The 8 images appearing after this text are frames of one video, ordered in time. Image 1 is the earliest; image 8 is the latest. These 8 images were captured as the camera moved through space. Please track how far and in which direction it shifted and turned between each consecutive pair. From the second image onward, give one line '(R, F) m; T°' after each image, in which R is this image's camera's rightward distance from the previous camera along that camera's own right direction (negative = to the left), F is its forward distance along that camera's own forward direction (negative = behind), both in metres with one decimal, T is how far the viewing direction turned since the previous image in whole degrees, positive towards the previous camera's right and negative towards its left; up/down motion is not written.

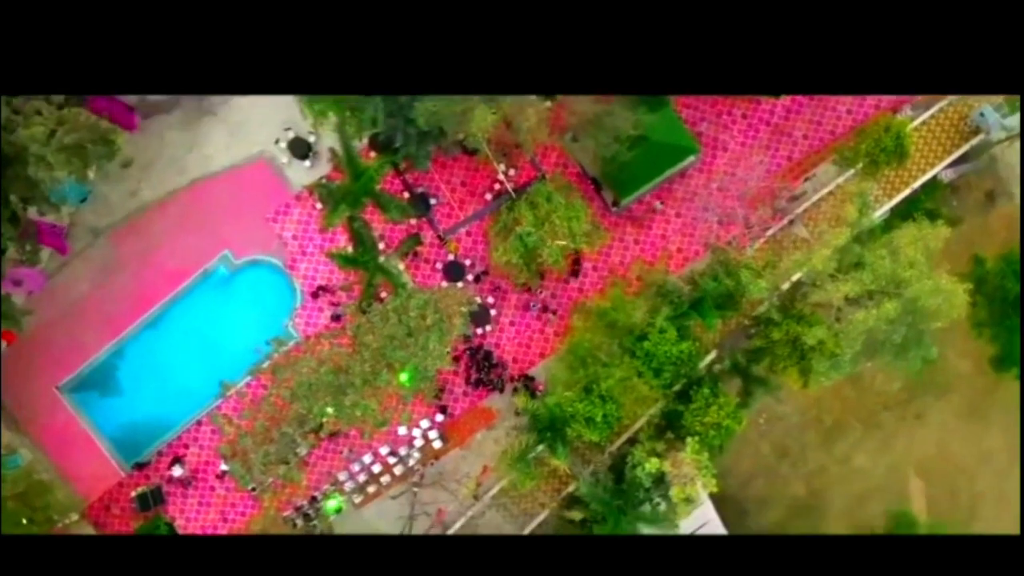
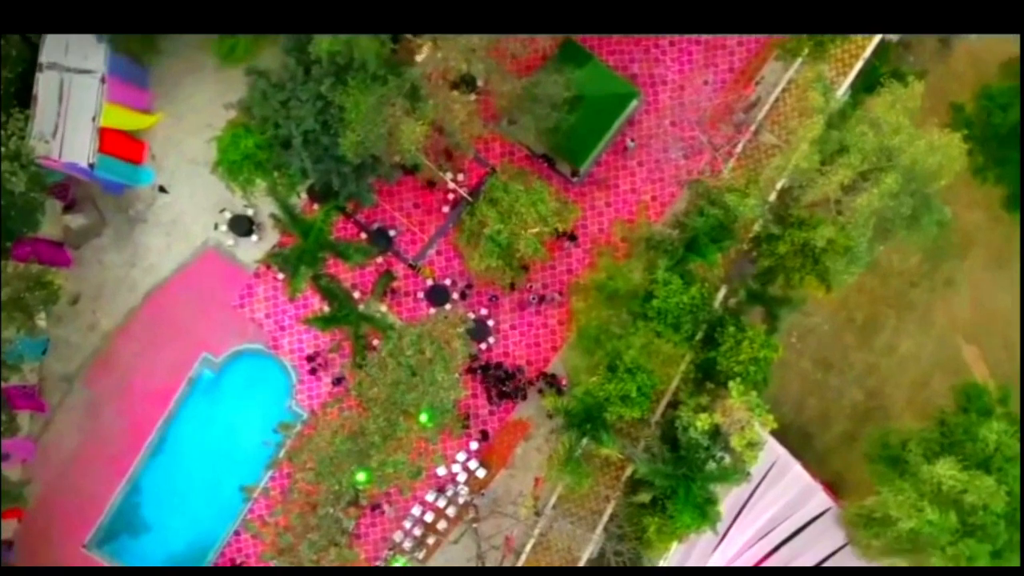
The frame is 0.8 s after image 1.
(+0.4, +1.2) m; +1°
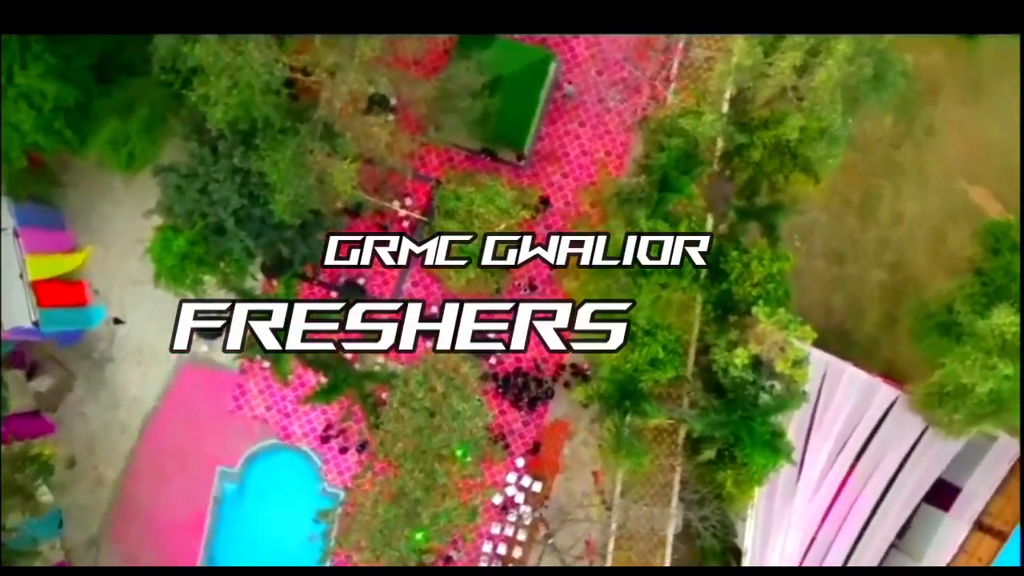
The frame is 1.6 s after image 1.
(+0.4, +1.2) m; +1°
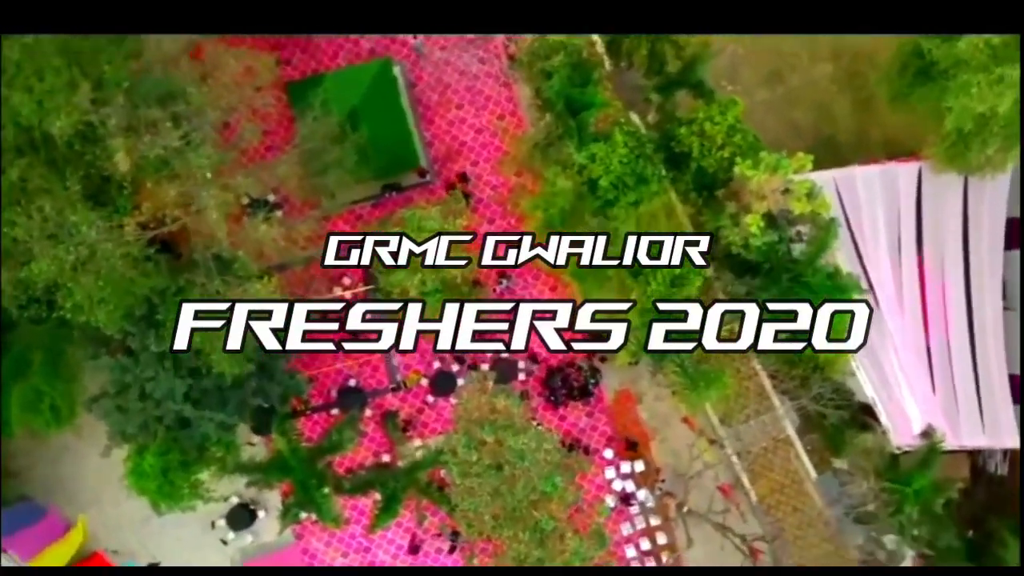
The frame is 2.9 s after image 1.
(+0.6, +1.9) m; +1°
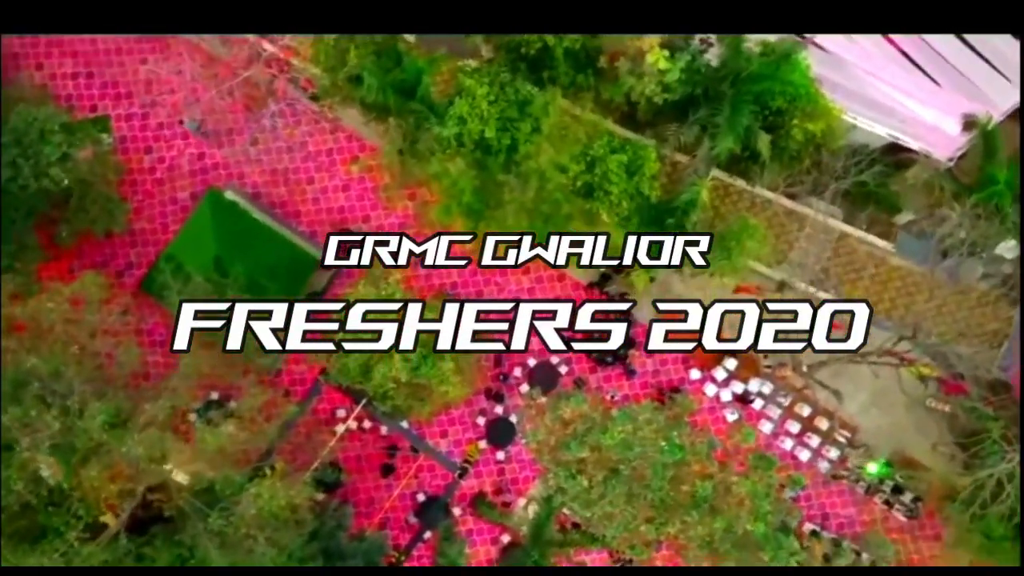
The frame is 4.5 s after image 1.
(+0.6, +2.1) m; +1°
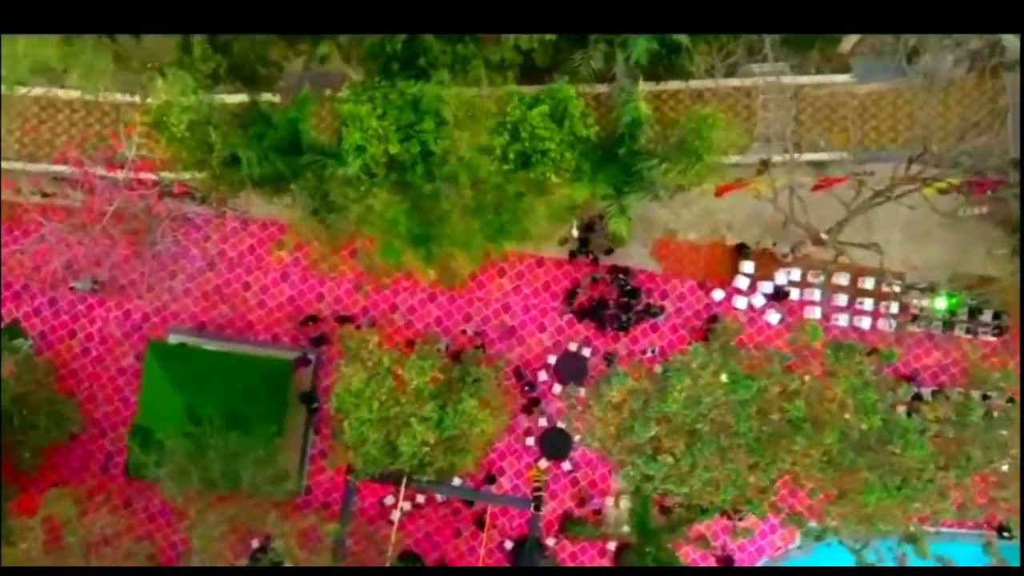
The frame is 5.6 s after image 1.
(+0.3, +1.3) m; +1°
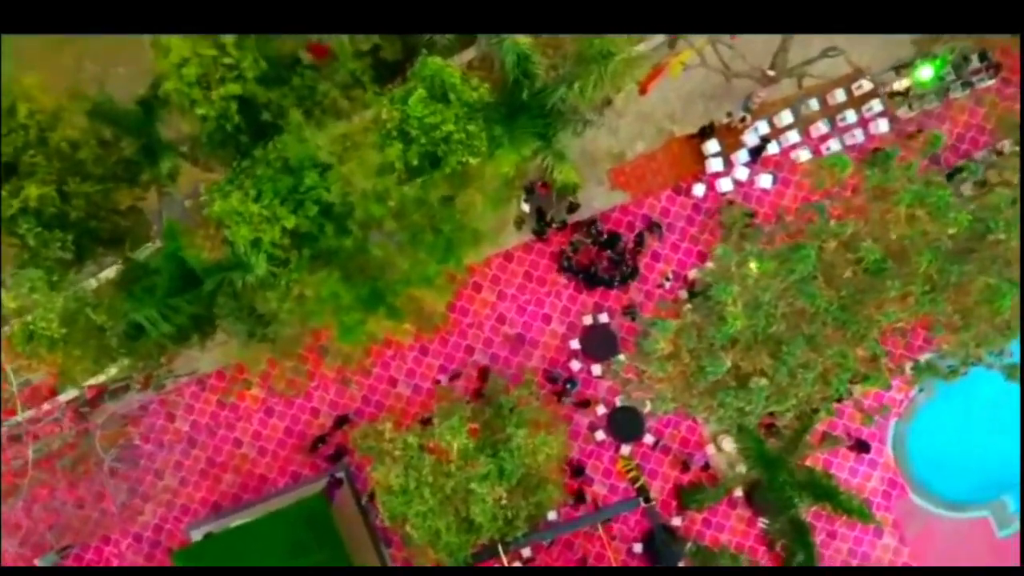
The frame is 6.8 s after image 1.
(+0.2, +1.4) m; +1°
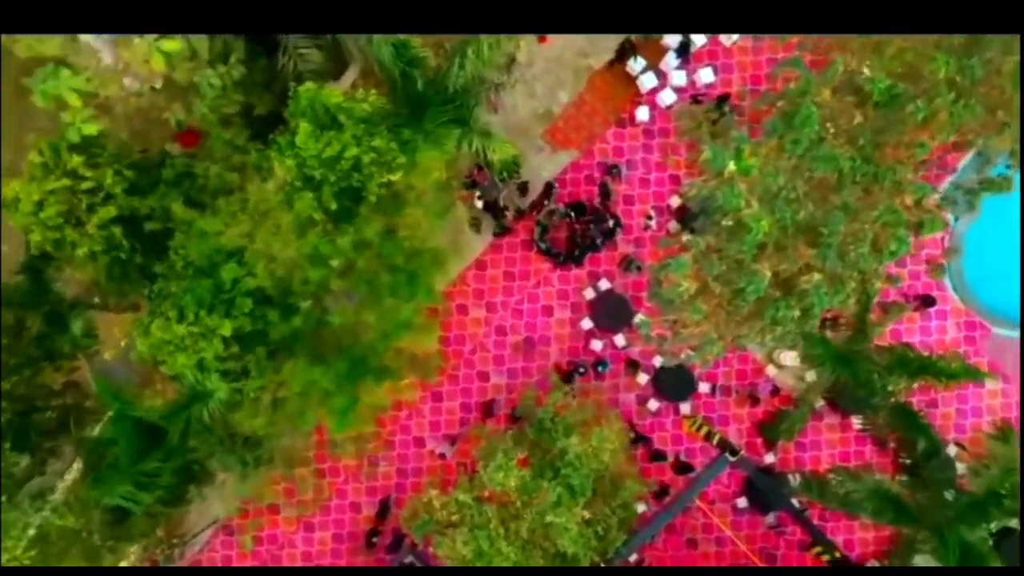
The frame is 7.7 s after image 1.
(+0.2, +1.1) m; +1°
